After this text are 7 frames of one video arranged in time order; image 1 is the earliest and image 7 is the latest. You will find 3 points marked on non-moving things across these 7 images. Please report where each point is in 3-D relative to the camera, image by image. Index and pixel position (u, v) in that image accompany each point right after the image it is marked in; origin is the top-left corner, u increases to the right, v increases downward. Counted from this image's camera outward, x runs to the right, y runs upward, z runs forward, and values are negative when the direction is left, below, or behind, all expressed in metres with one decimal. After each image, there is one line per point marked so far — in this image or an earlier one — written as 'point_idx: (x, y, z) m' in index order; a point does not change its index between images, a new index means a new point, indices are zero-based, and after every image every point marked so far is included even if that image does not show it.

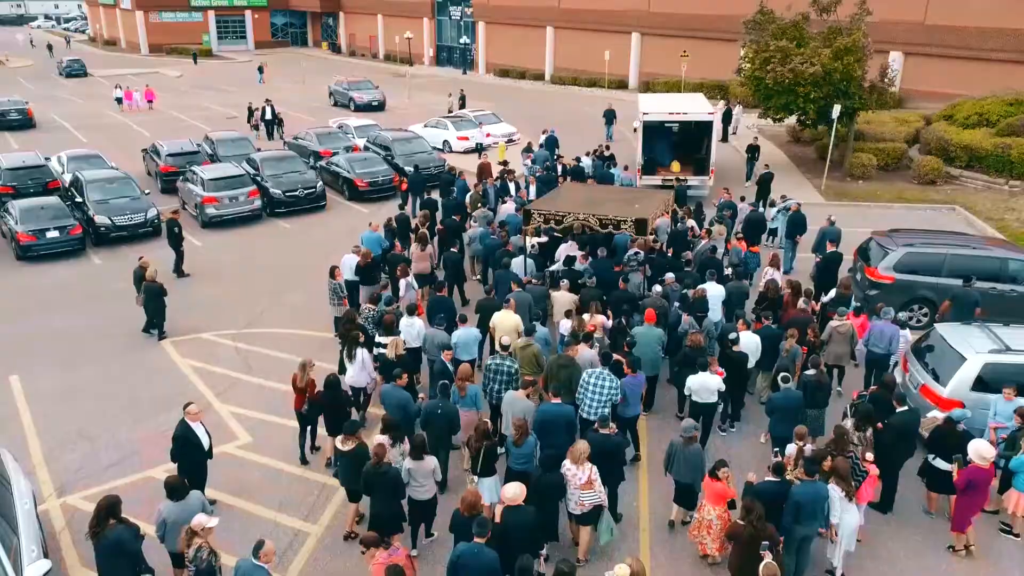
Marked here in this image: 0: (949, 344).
0: (+5.5, -0.7, +11.3) m
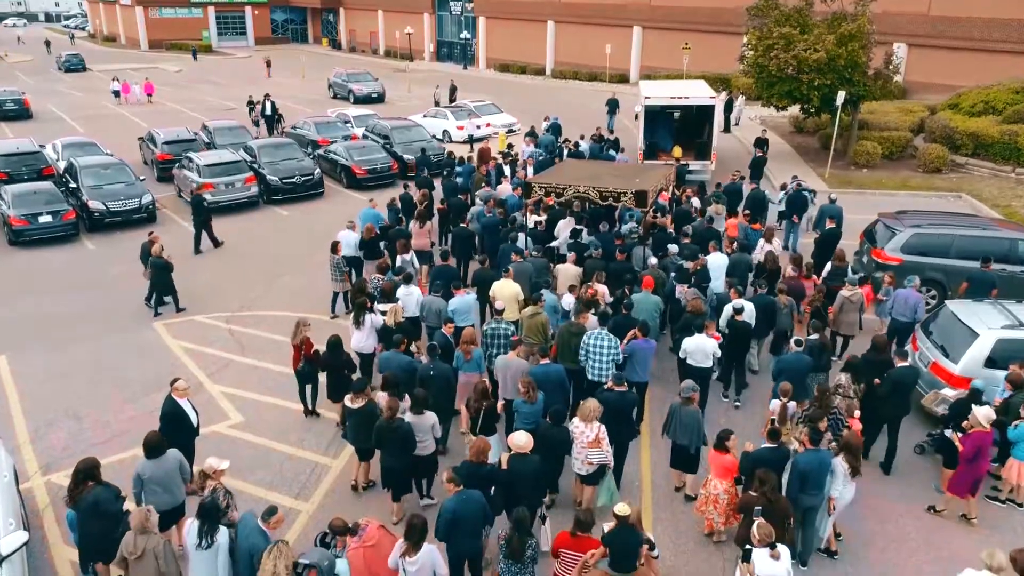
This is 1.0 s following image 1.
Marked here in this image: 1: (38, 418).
0: (+5.4, -0.4, +10.9) m
1: (-6.3, -1.7, +12.0) m
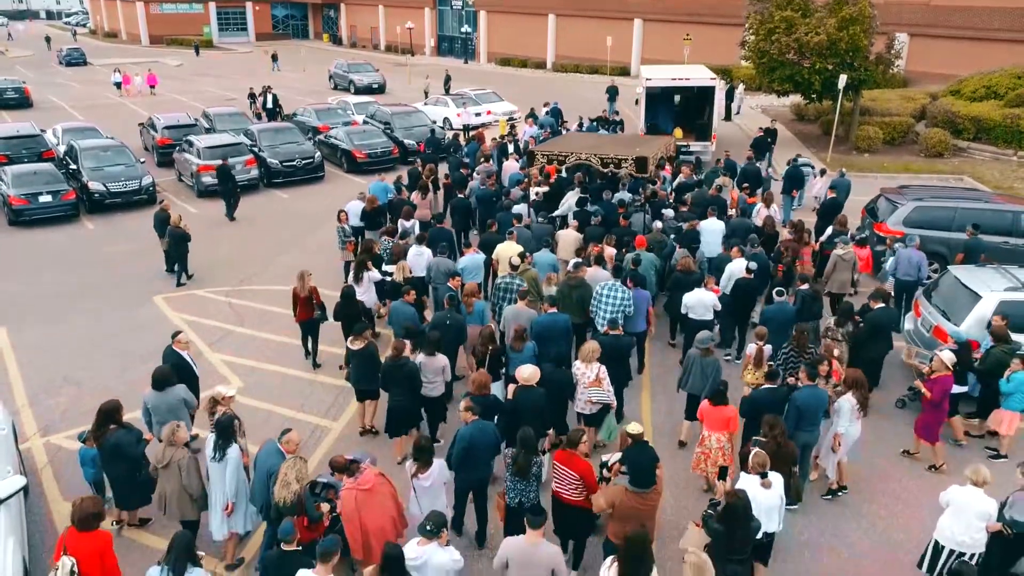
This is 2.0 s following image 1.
0: (+5.4, 0.0, +10.9) m
1: (-6.3, -1.3, +12.0) m
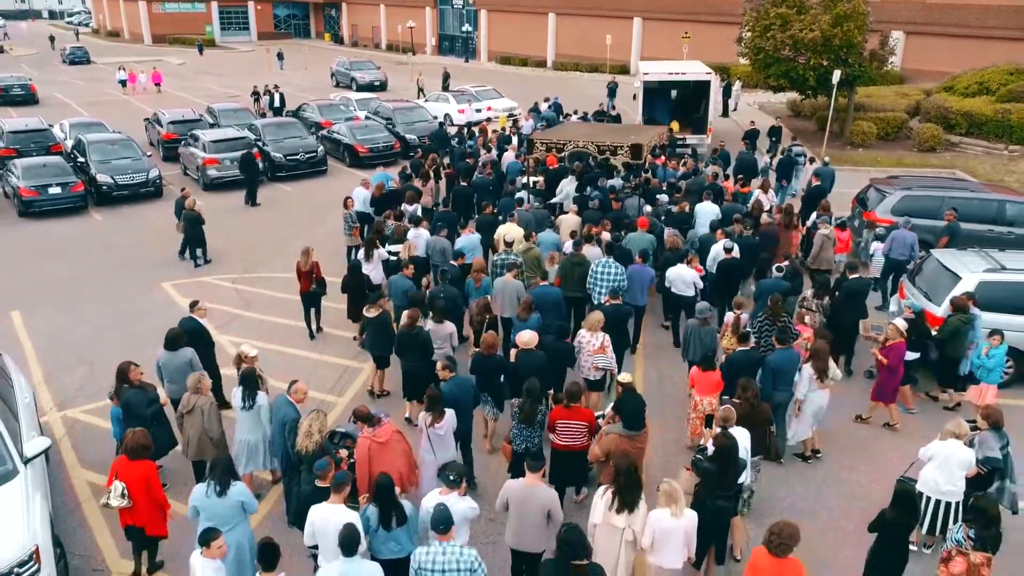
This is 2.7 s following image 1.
0: (+5.4, +0.3, +11.3) m
1: (-6.3, -1.0, +12.4) m
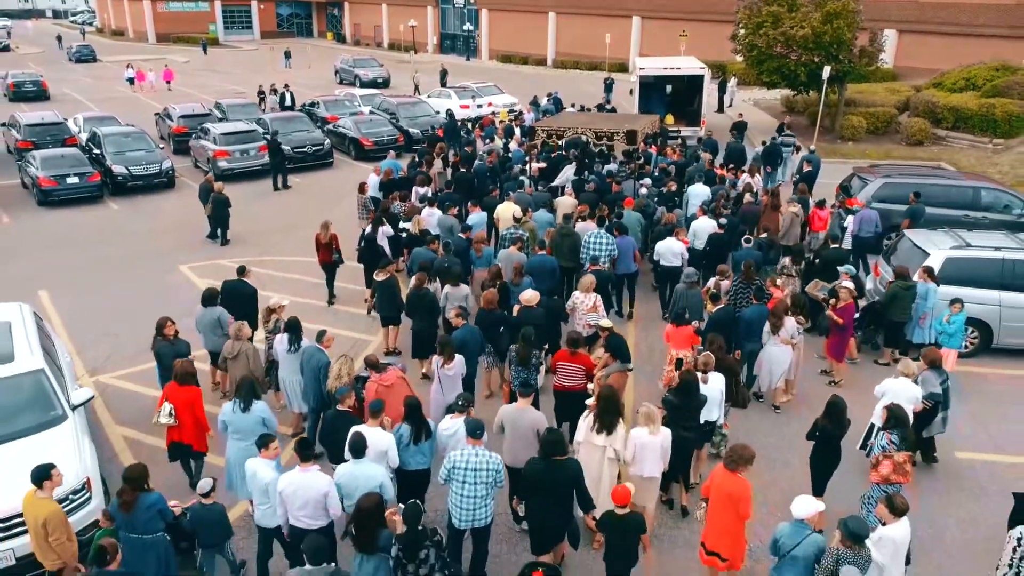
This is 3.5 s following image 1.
0: (+5.4, +0.6, +12.1) m
1: (-6.3, -0.7, +13.3) m
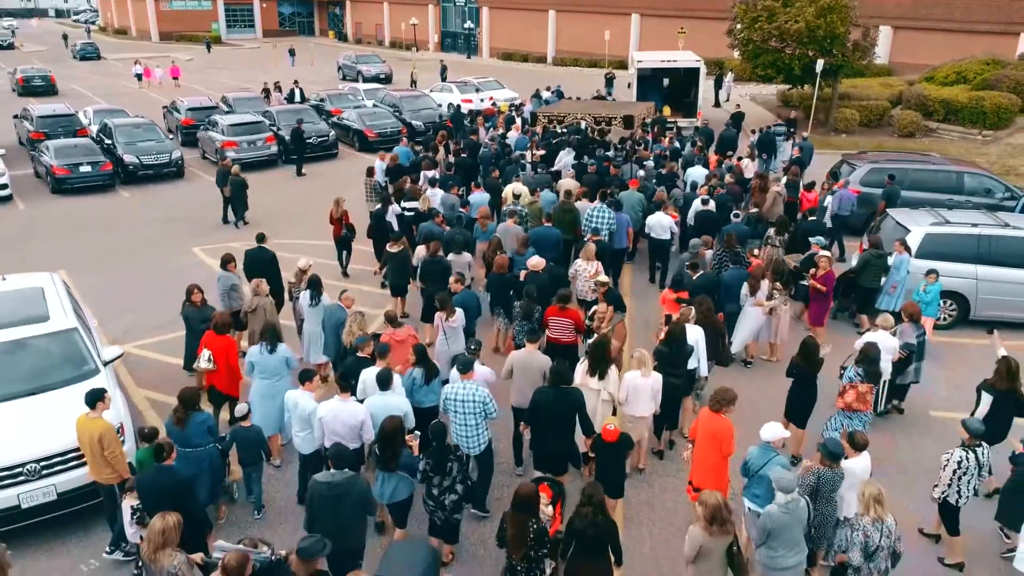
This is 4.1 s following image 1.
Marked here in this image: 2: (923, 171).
0: (+5.4, +0.9, +12.7) m
1: (-6.3, -0.4, +13.9) m
2: (+7.5, +2.2, +16.5) m
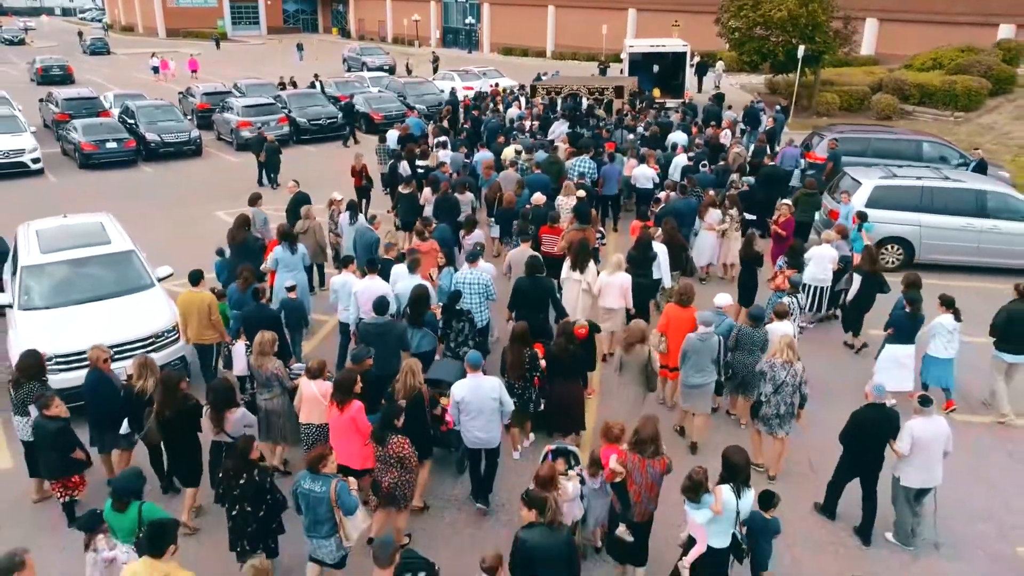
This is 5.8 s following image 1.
0: (+5.3, +1.8, +14.3) m
1: (-6.4, +0.5, +15.5) m
2: (+7.5, +3.0, +18.0) m
